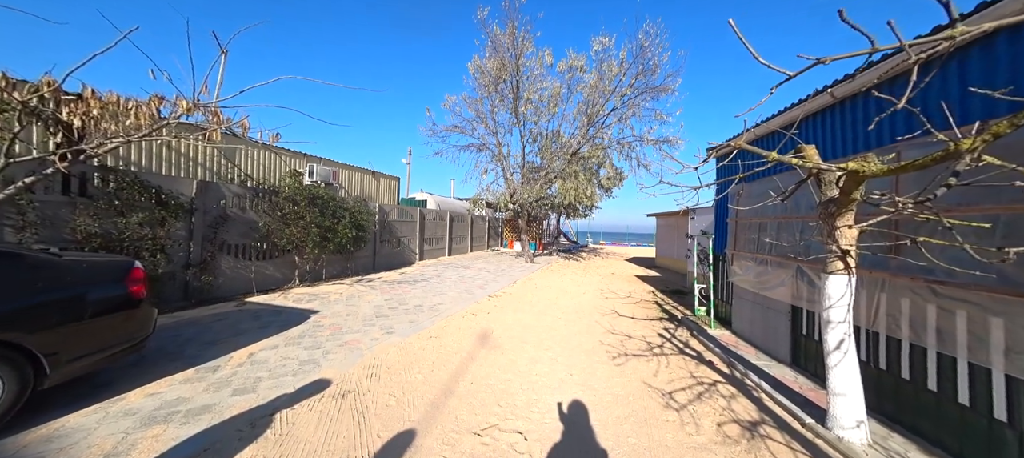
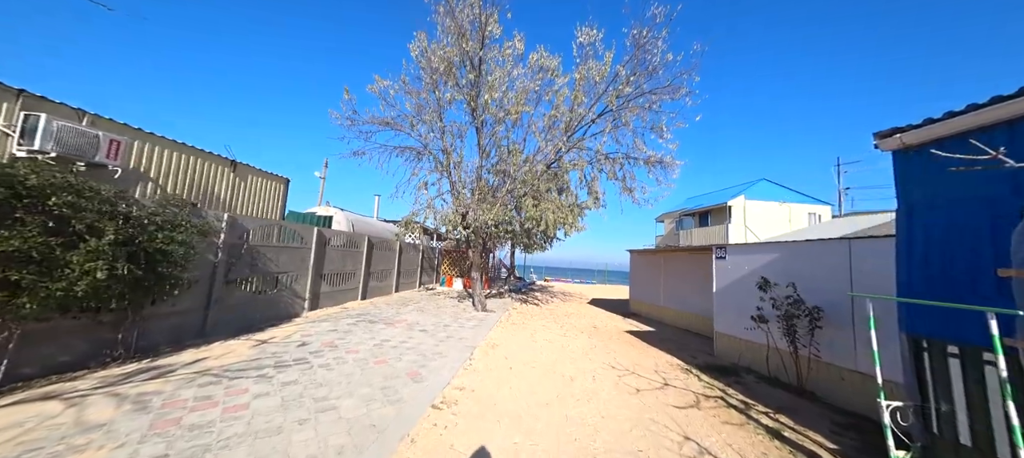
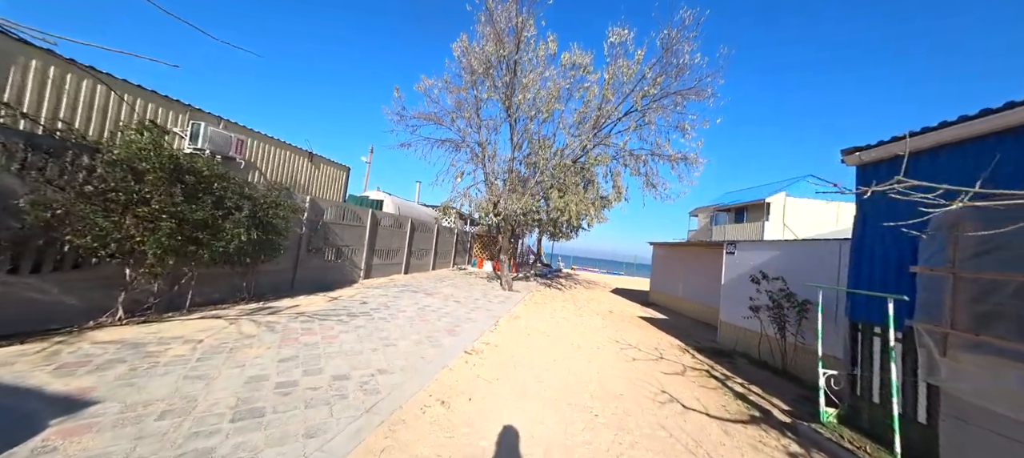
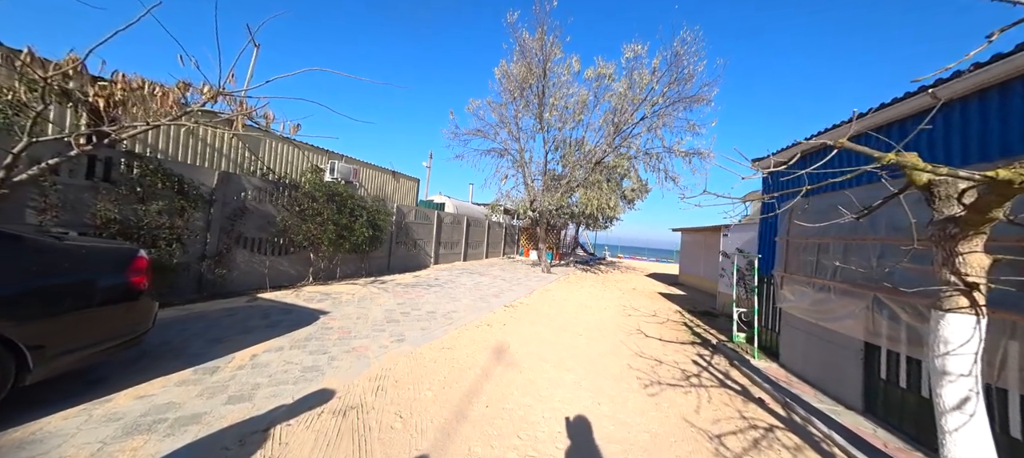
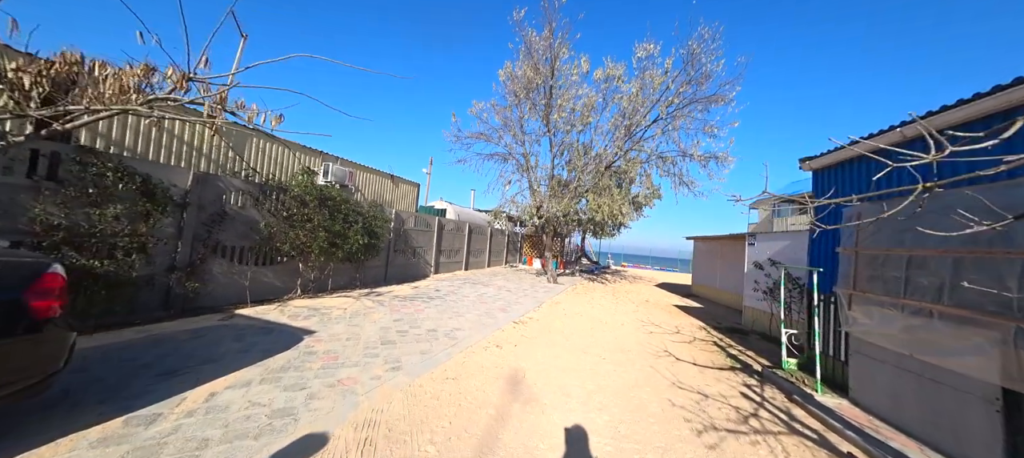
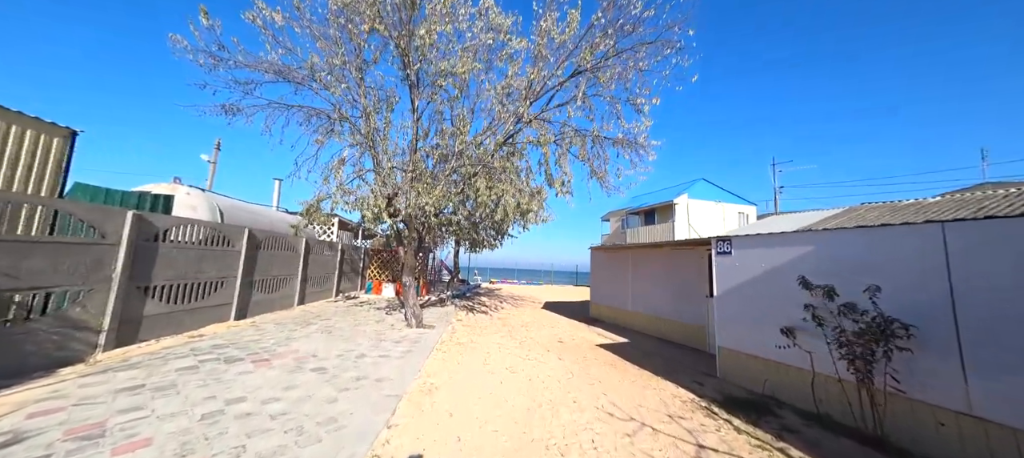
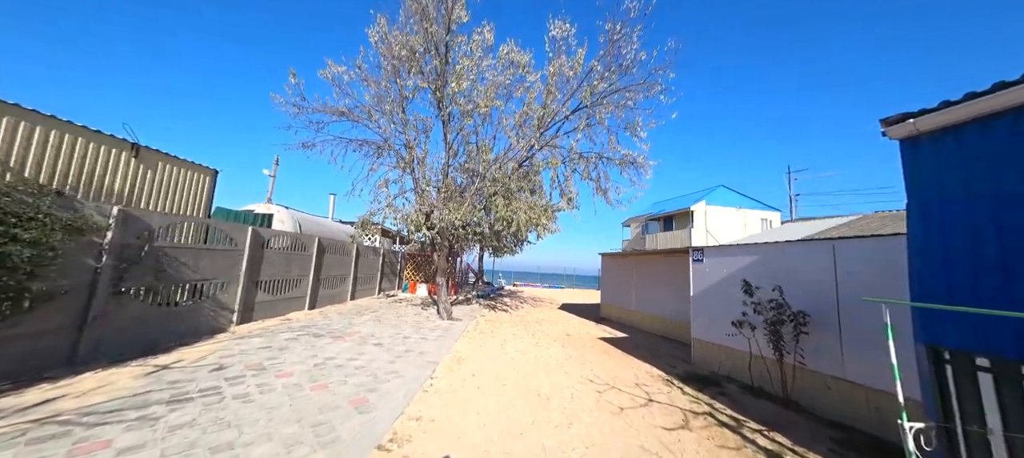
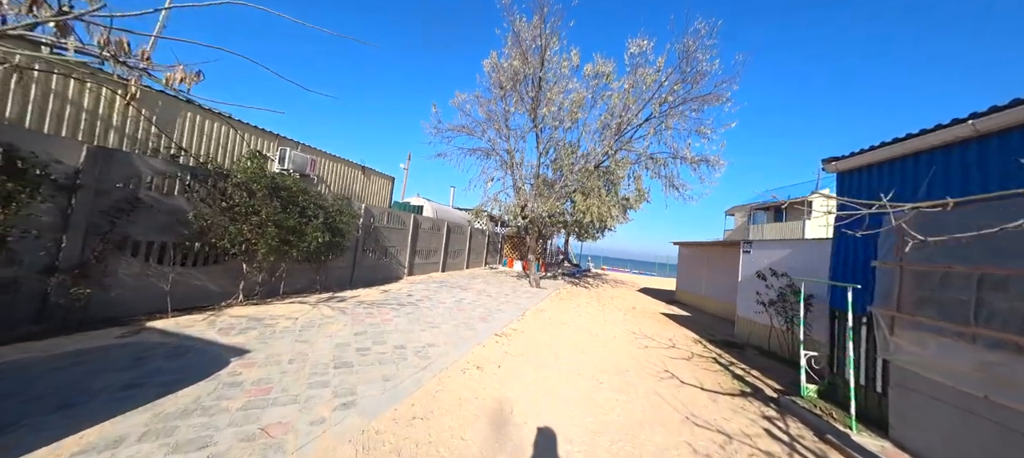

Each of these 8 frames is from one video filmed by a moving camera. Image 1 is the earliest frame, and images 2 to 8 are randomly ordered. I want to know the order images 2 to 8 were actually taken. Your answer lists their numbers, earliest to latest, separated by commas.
4, 5, 8, 3, 2, 7, 6
